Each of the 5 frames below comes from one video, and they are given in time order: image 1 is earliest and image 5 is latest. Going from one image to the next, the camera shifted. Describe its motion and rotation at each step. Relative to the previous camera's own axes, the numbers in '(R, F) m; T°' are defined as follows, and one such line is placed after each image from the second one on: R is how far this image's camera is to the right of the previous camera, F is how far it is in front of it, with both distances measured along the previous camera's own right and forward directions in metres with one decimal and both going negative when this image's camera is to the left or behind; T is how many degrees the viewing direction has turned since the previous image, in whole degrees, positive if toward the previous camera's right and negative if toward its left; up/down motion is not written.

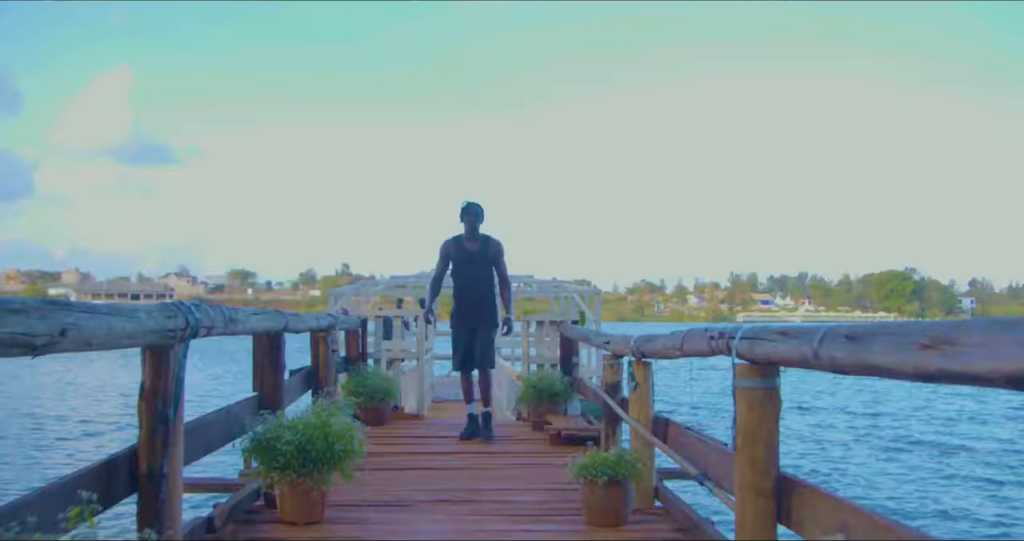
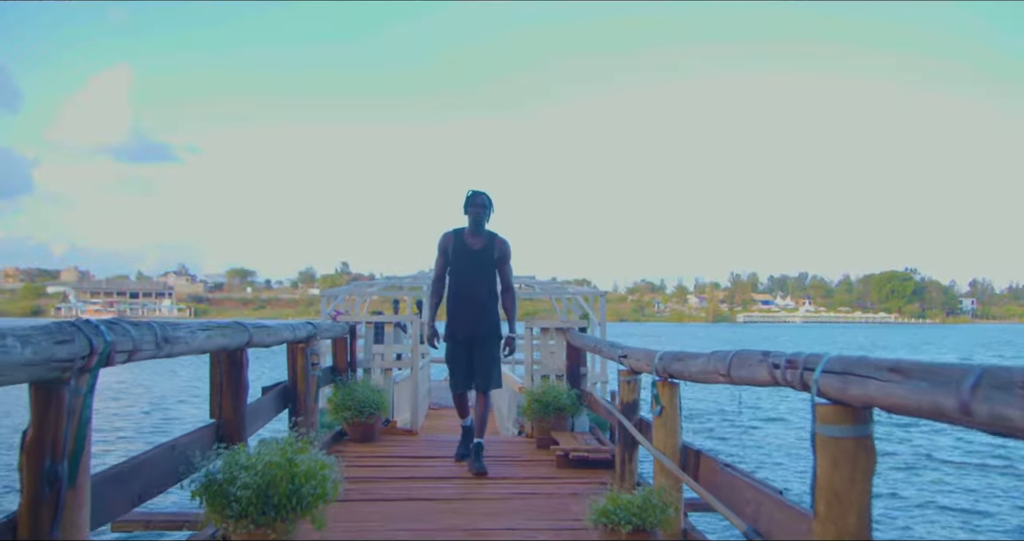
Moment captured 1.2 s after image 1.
(0.0, +0.6) m; 0°
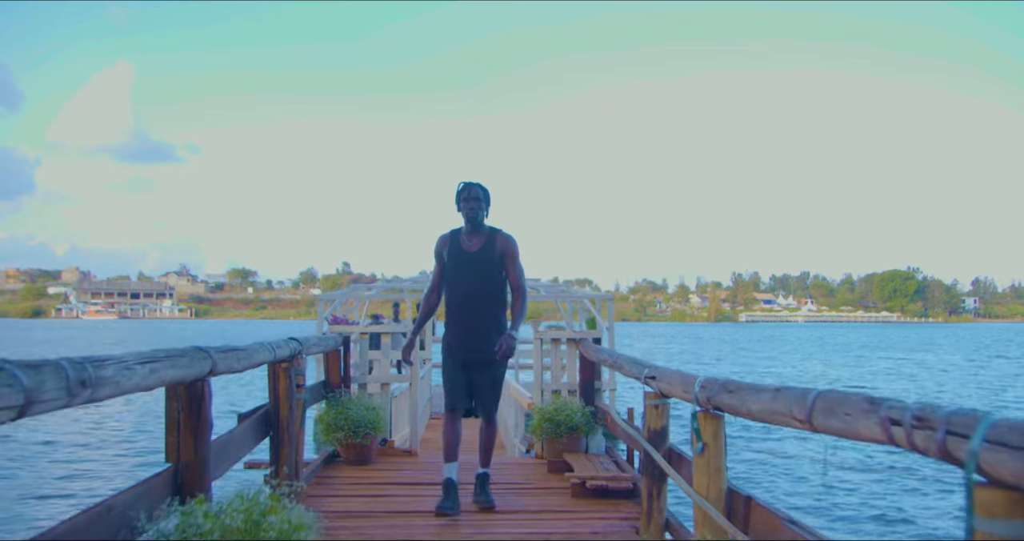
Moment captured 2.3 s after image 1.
(0.0, +0.6) m; 0°
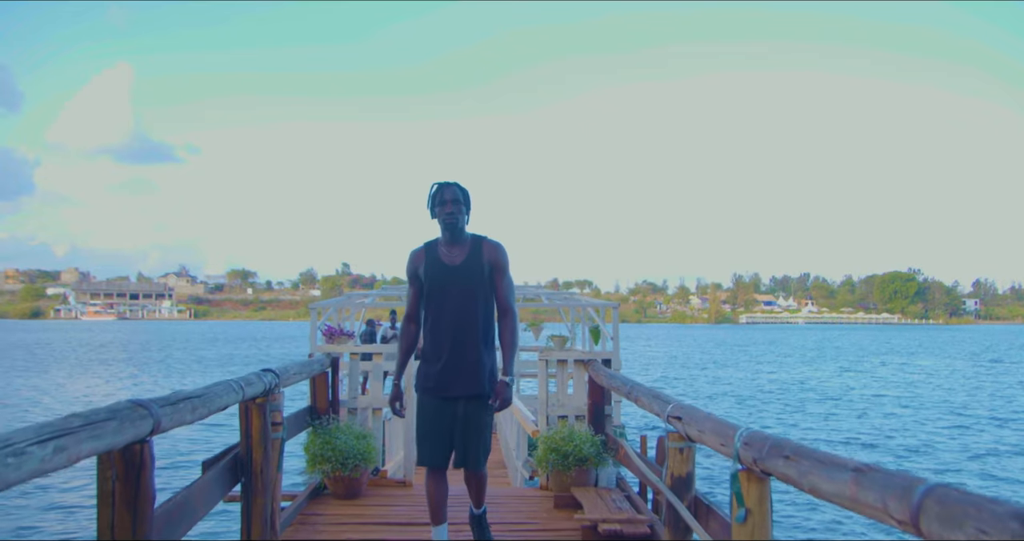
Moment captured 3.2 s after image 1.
(0.0, +0.5) m; 0°
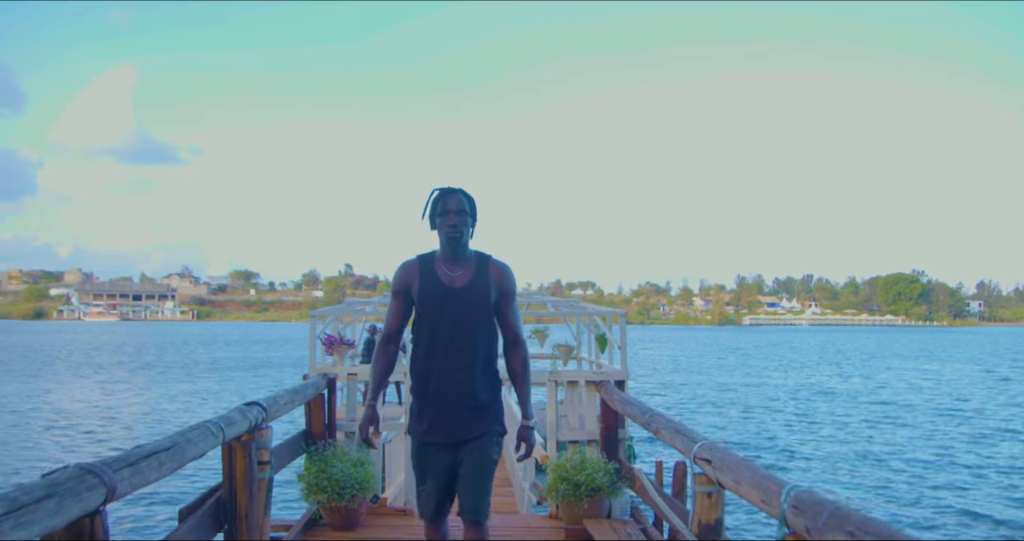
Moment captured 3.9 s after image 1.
(0.0, +0.3) m; 0°
